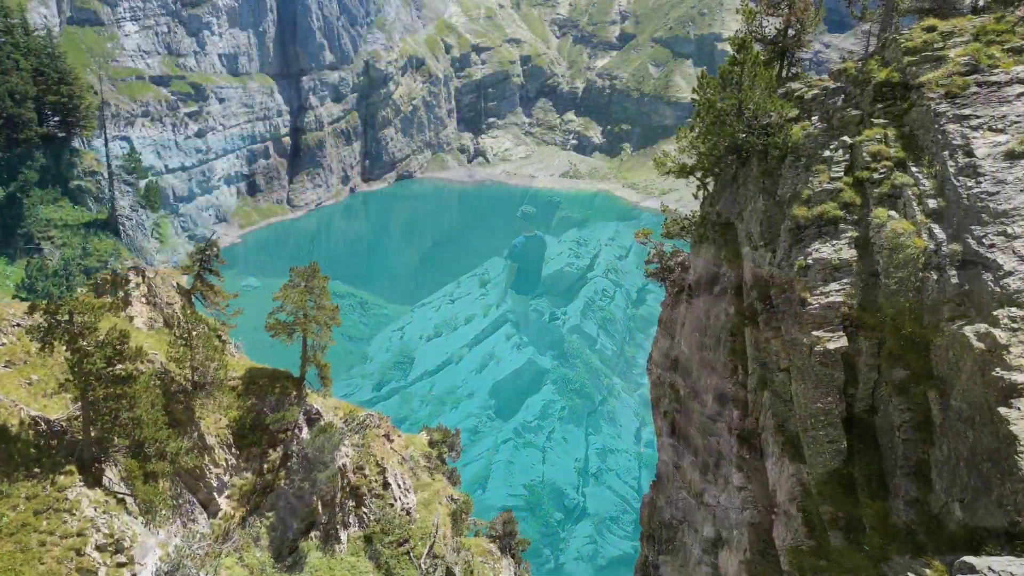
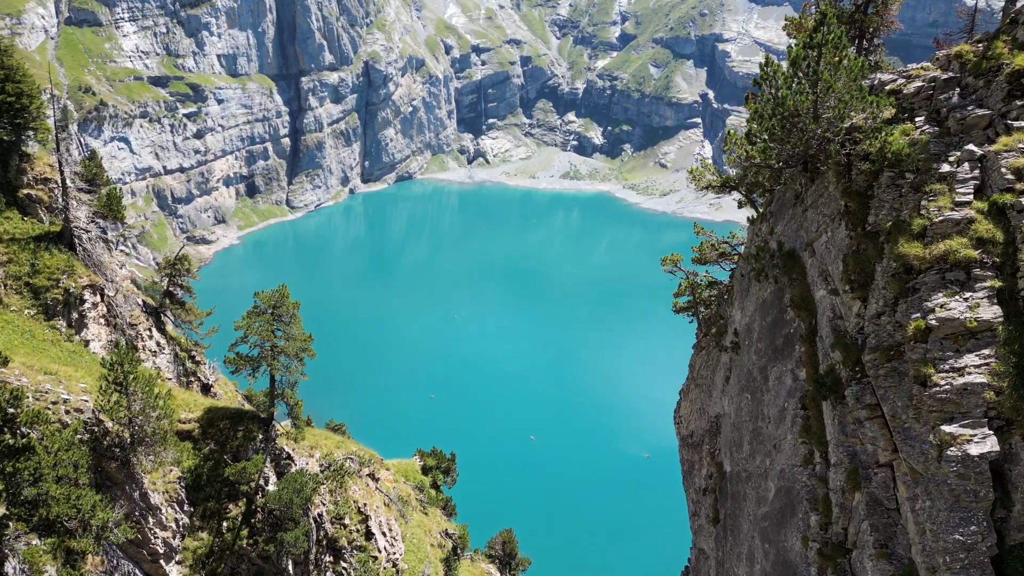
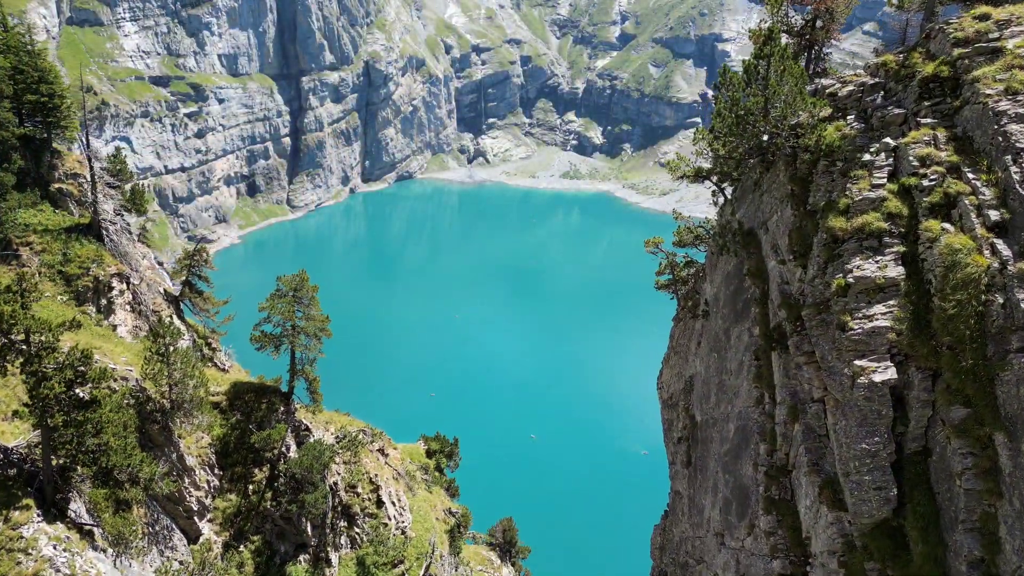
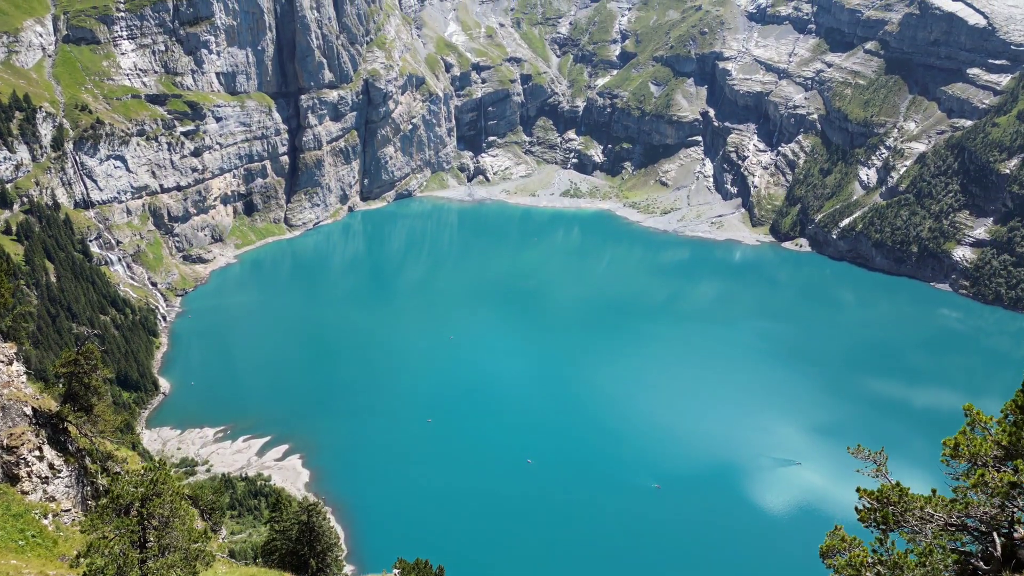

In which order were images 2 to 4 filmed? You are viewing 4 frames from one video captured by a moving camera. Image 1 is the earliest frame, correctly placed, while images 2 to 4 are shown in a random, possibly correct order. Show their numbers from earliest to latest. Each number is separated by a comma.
3, 2, 4
